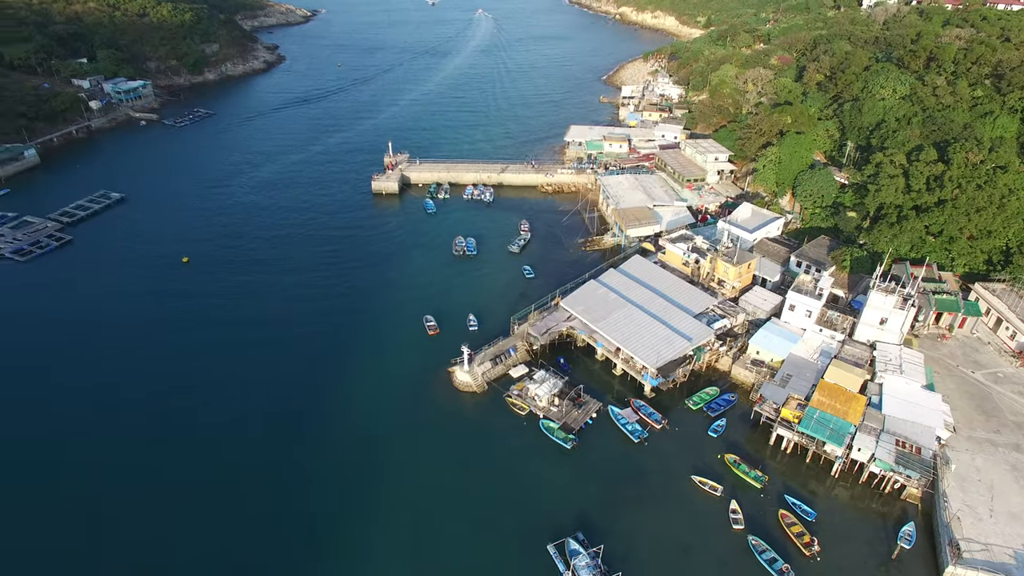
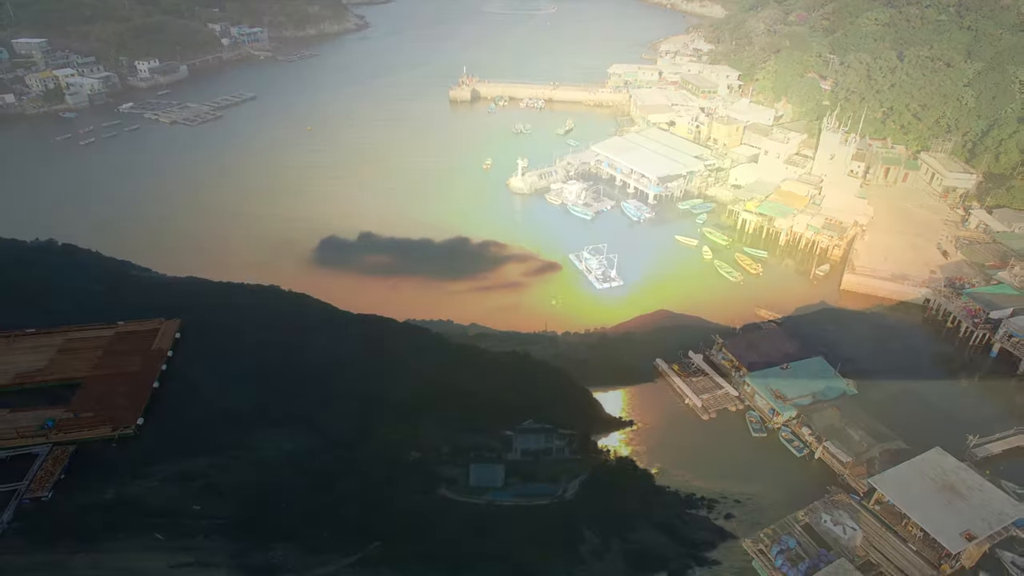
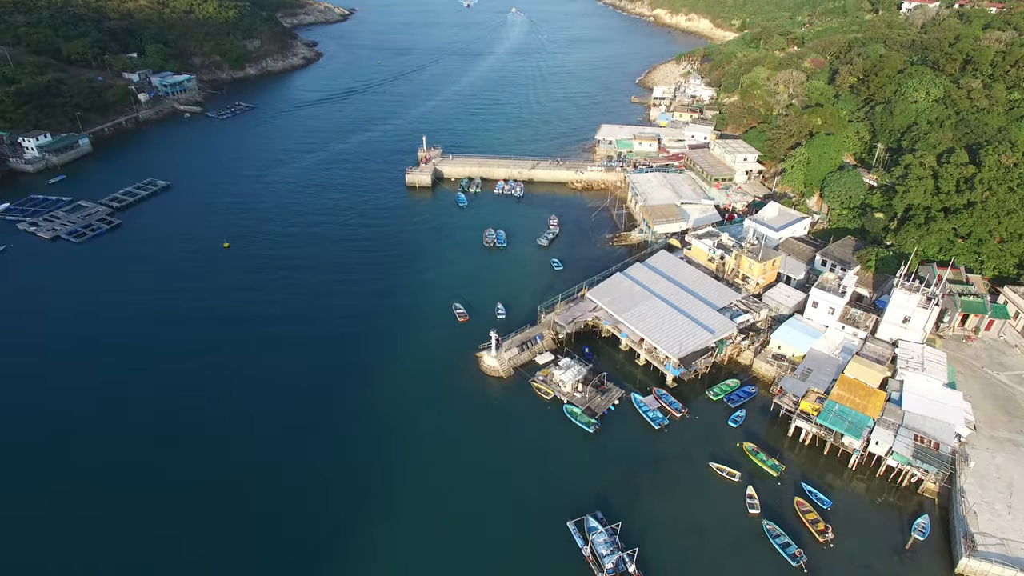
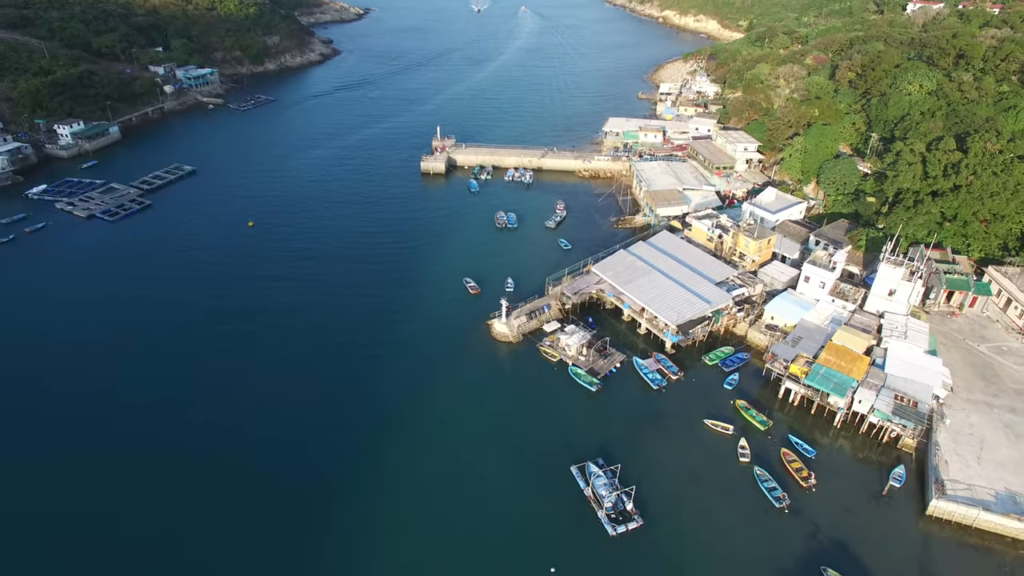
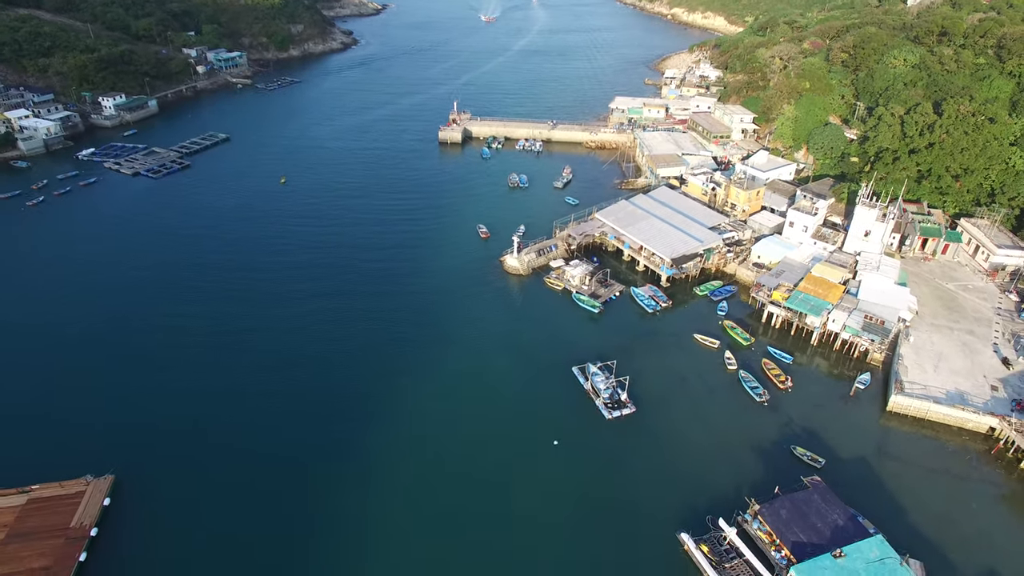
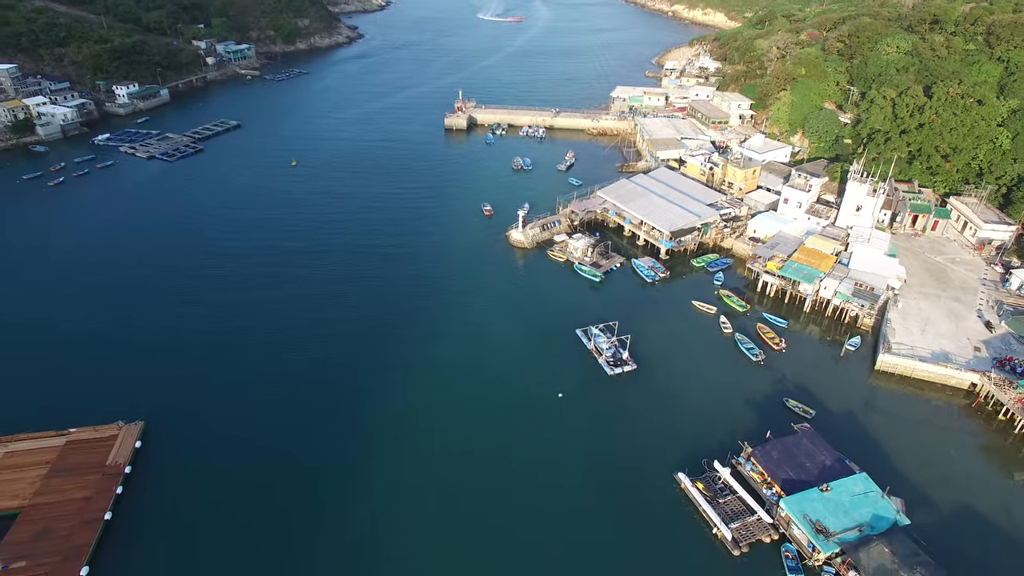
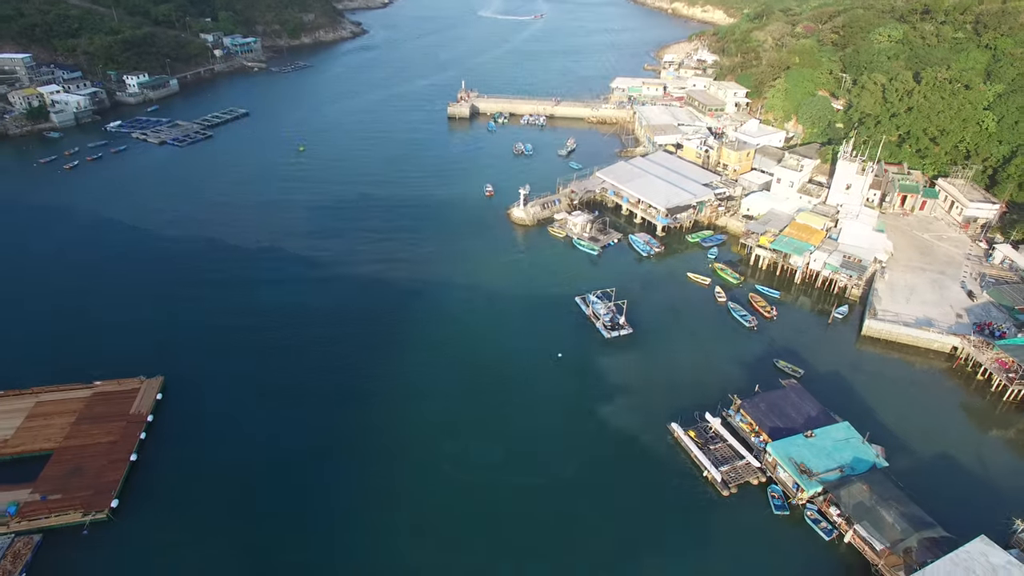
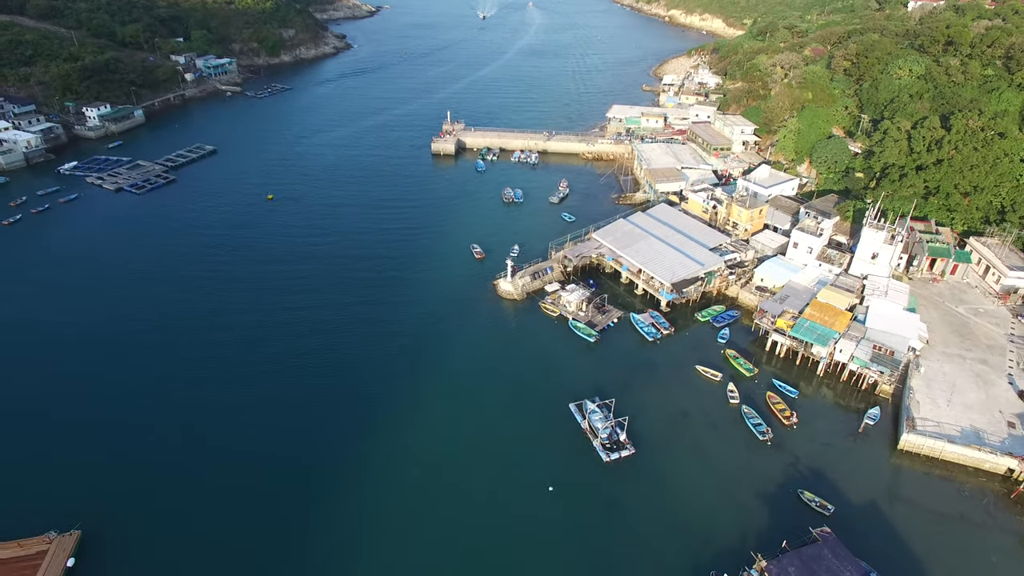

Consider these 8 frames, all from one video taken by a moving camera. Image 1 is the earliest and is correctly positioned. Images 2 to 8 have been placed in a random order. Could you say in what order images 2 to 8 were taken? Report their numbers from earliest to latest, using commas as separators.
3, 4, 8, 5, 6, 7, 2
